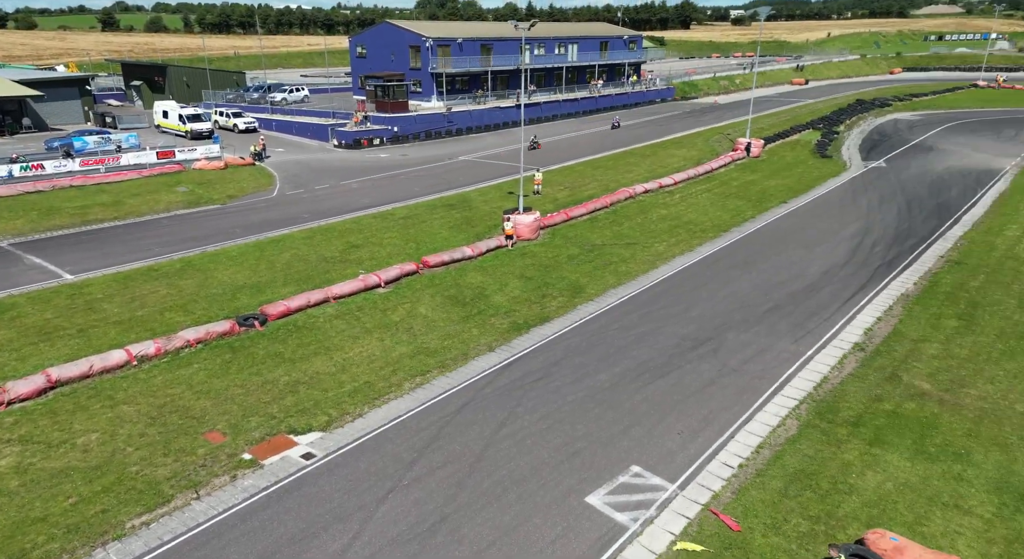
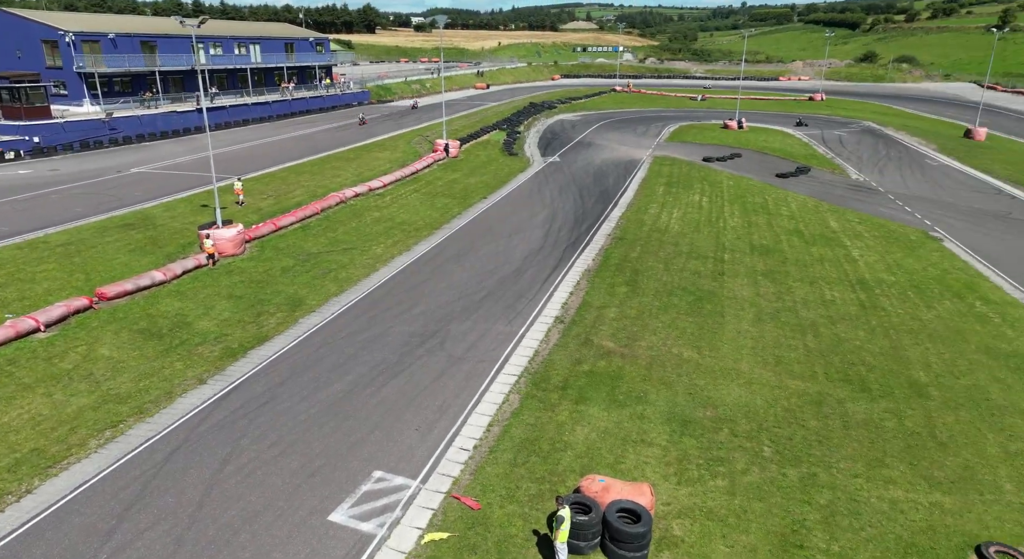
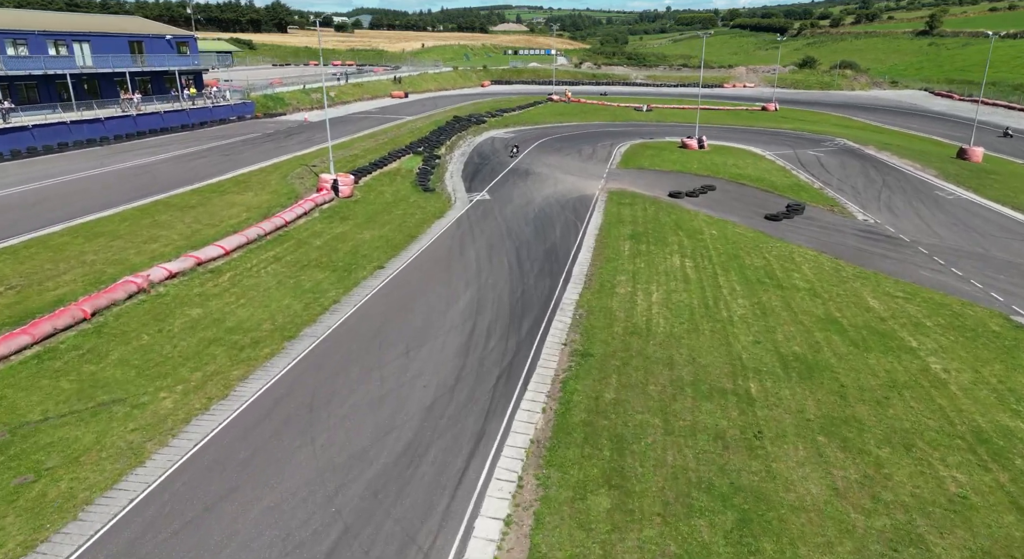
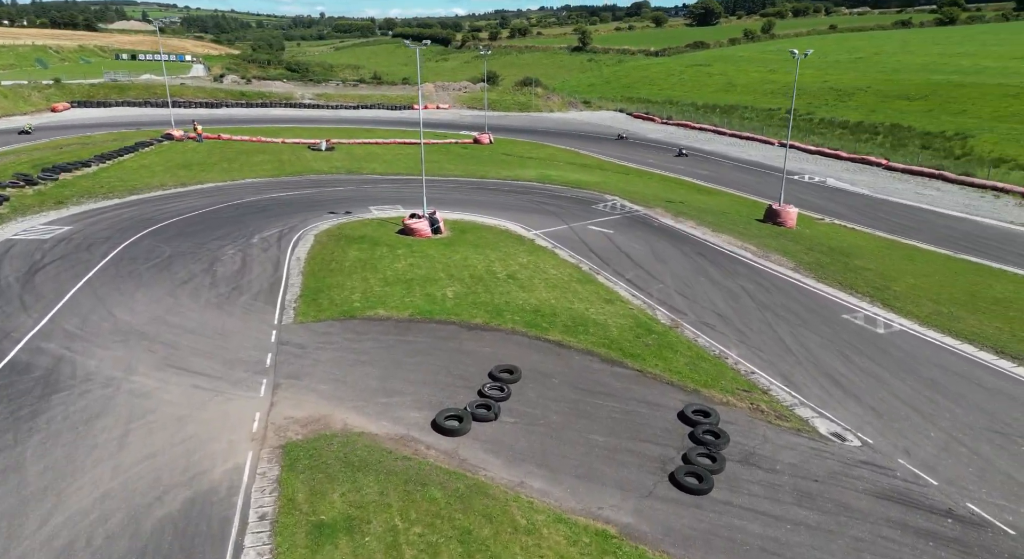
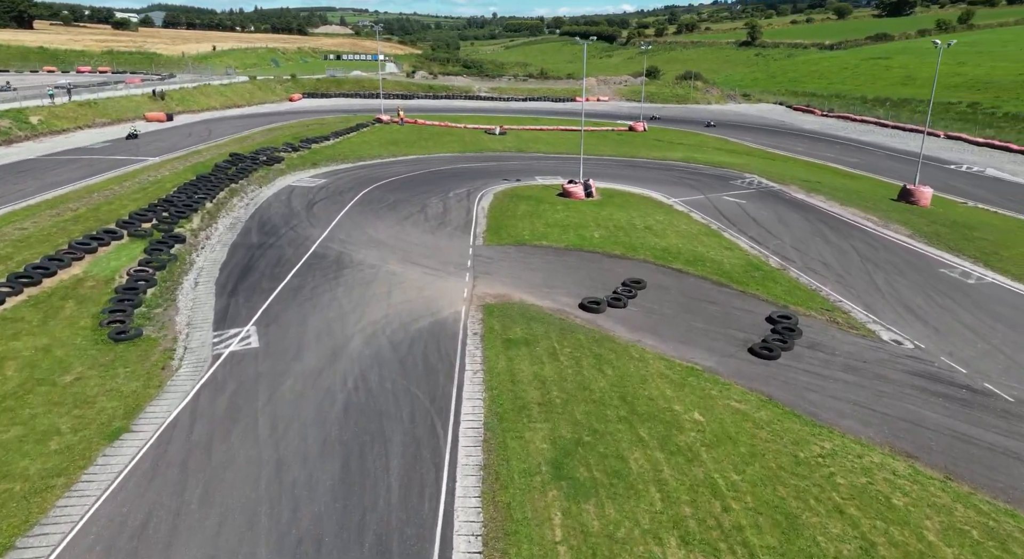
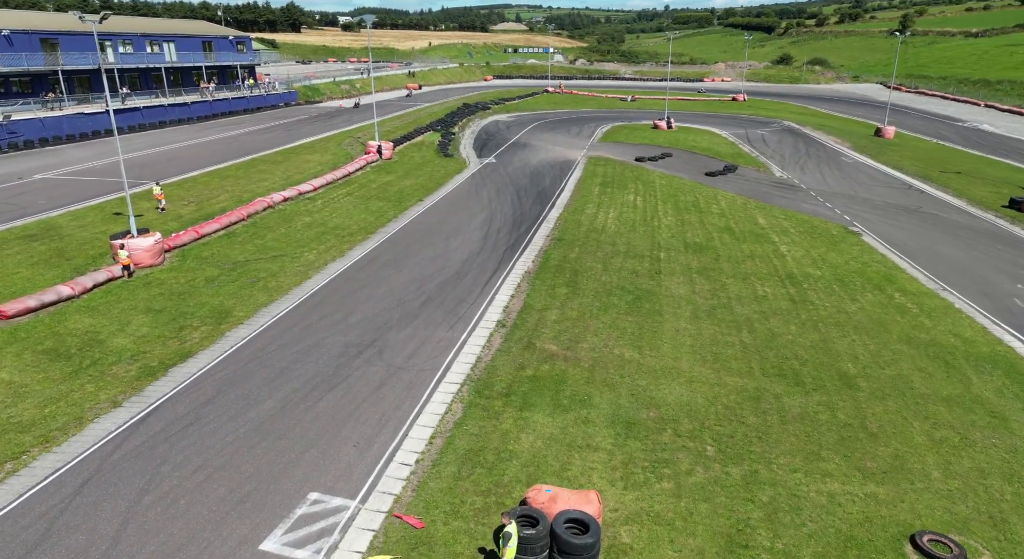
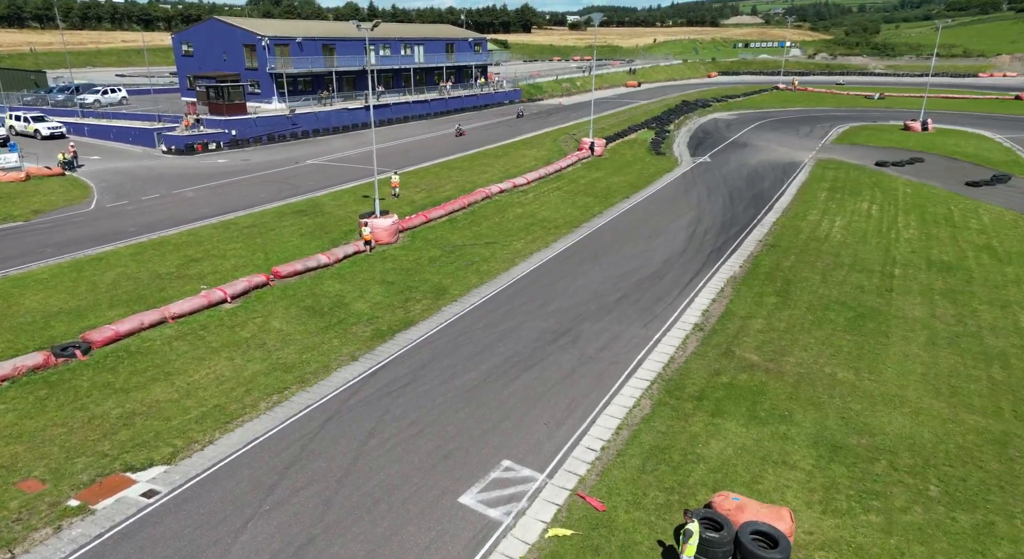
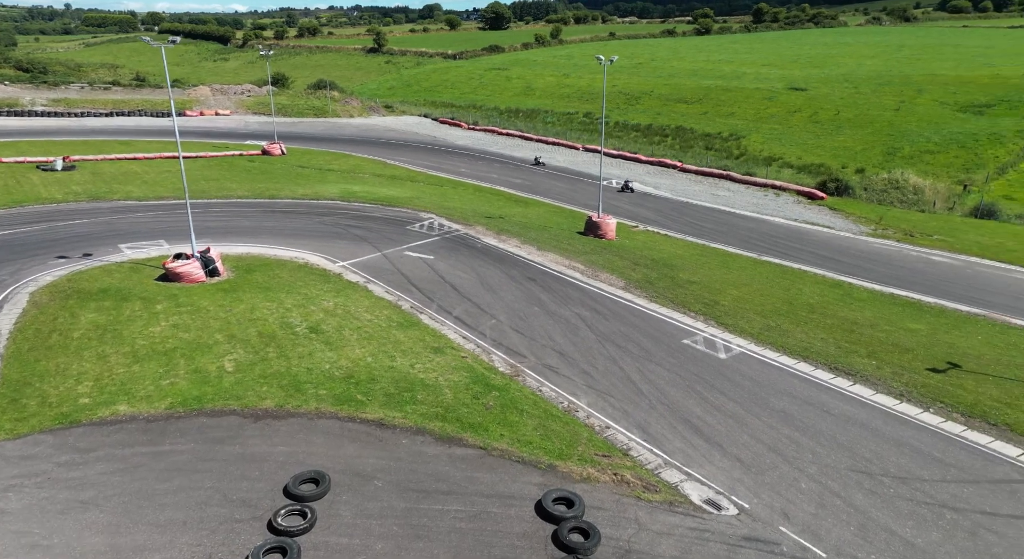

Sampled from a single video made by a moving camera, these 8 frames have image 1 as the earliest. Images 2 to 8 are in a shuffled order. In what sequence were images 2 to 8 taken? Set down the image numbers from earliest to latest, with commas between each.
7, 2, 6, 3, 5, 4, 8
